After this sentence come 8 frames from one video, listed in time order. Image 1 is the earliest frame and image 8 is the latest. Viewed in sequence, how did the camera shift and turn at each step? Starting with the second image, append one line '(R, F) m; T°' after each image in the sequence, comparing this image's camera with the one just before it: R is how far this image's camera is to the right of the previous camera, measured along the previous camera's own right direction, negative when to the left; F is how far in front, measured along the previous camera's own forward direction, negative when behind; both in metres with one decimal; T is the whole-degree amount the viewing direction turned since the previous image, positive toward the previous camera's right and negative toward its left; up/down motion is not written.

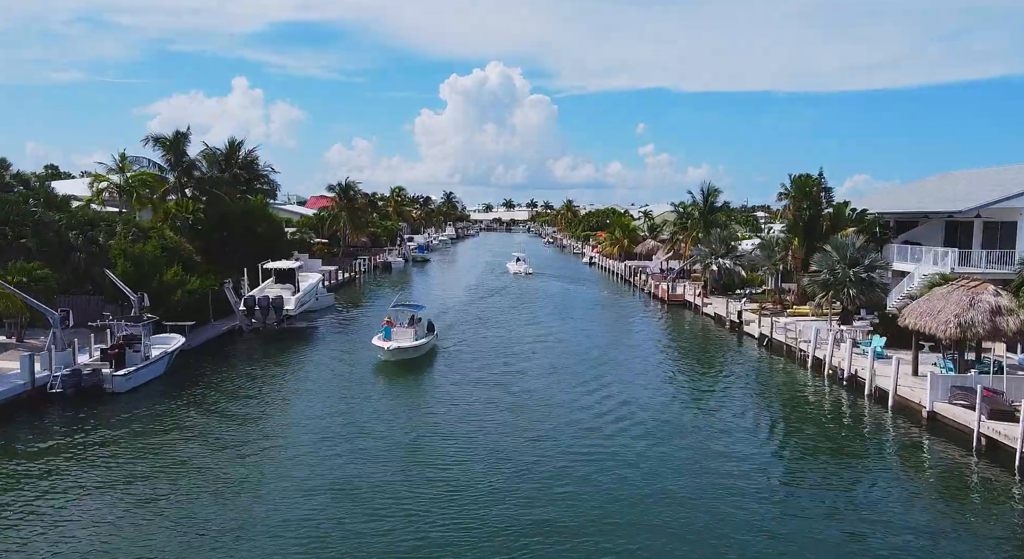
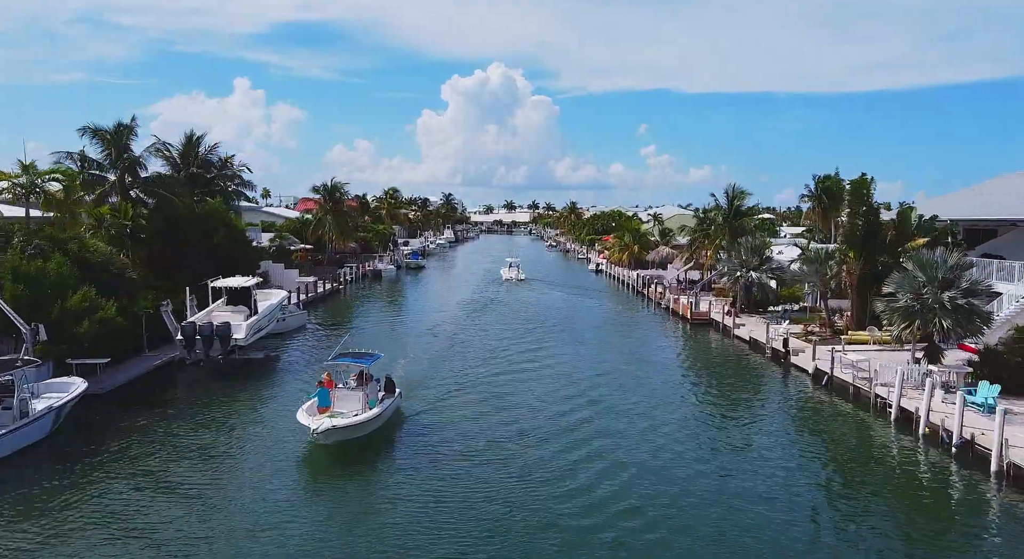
(+0.1, +6.2) m; 0°
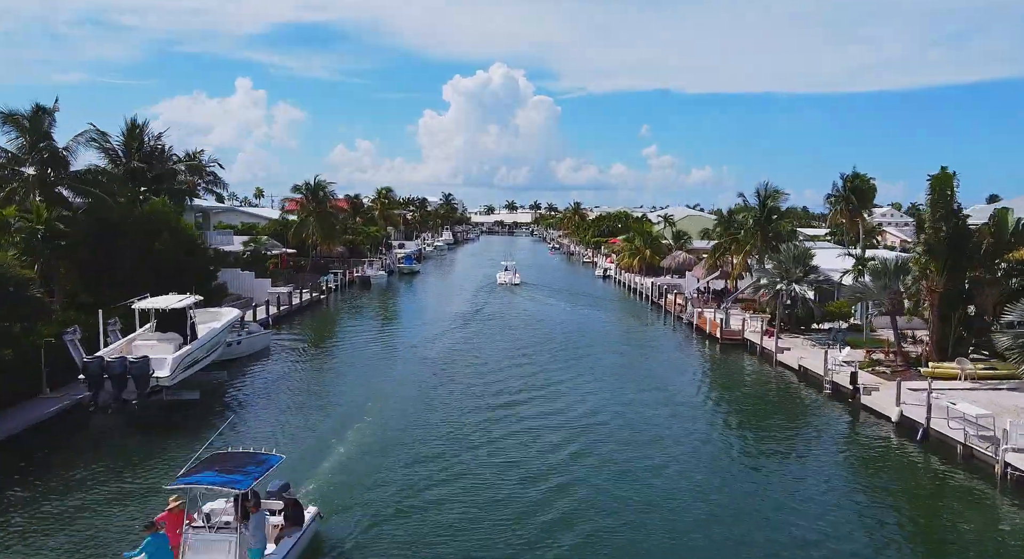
(+0.1, +6.1) m; 0°
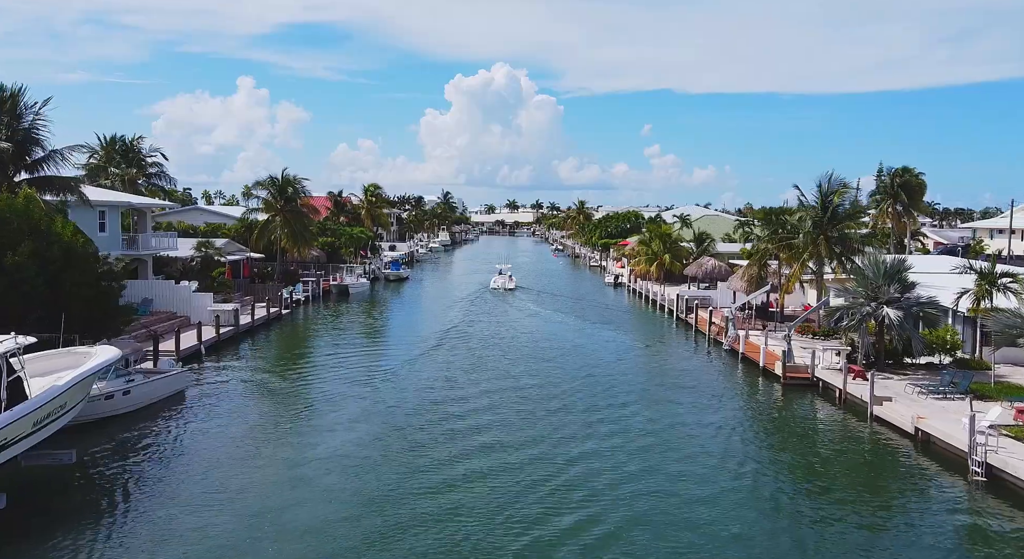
(+0.2, +8.7) m; 0°
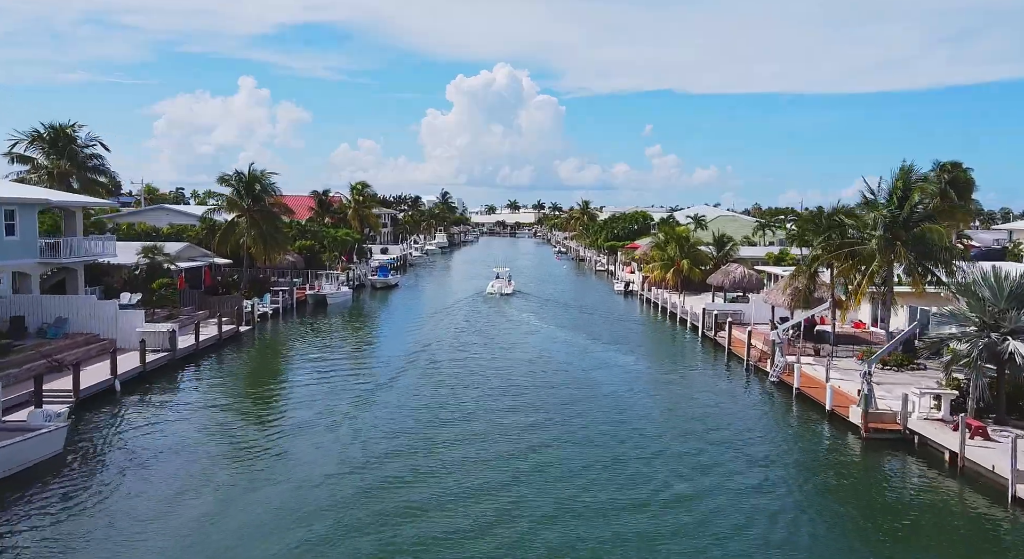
(+0.1, +6.7) m; 0°
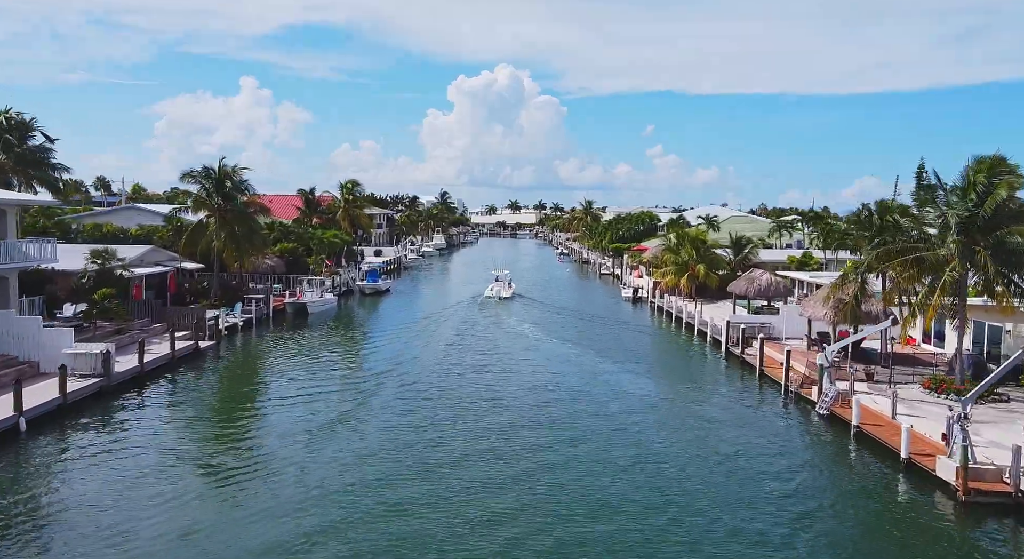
(+0.1, +4.7) m; 0°
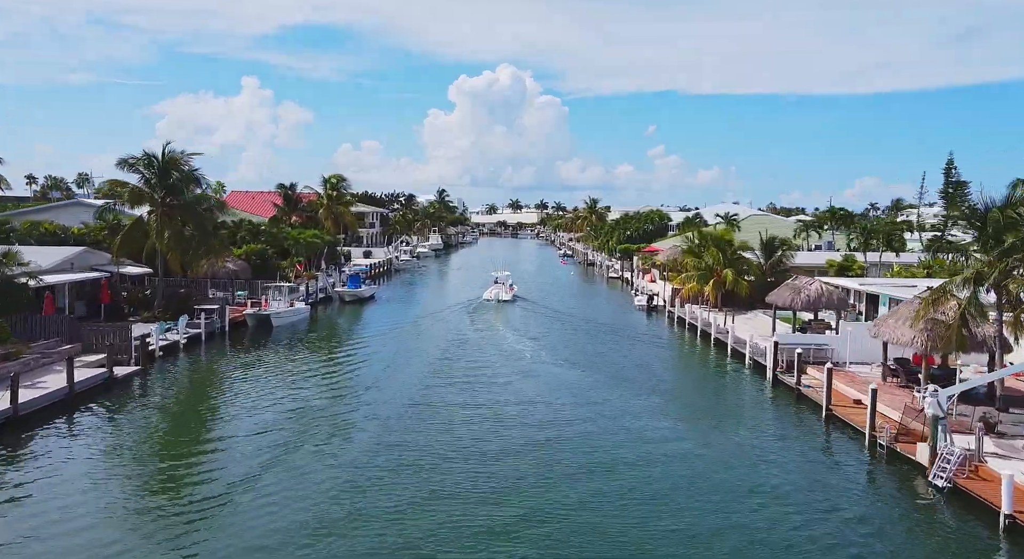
(+0.1, +6.8) m; 0°
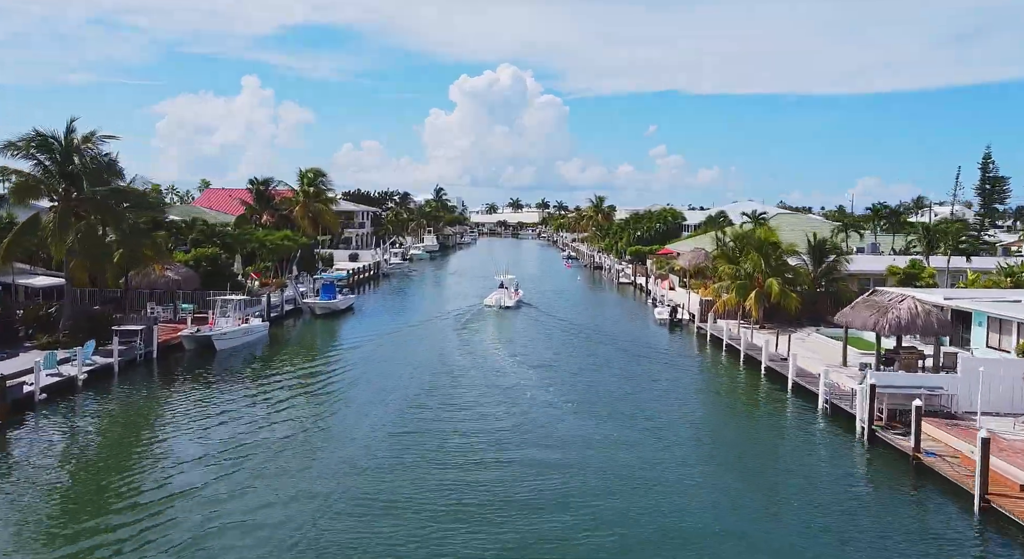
(0.0, +7.9) m; 0°
